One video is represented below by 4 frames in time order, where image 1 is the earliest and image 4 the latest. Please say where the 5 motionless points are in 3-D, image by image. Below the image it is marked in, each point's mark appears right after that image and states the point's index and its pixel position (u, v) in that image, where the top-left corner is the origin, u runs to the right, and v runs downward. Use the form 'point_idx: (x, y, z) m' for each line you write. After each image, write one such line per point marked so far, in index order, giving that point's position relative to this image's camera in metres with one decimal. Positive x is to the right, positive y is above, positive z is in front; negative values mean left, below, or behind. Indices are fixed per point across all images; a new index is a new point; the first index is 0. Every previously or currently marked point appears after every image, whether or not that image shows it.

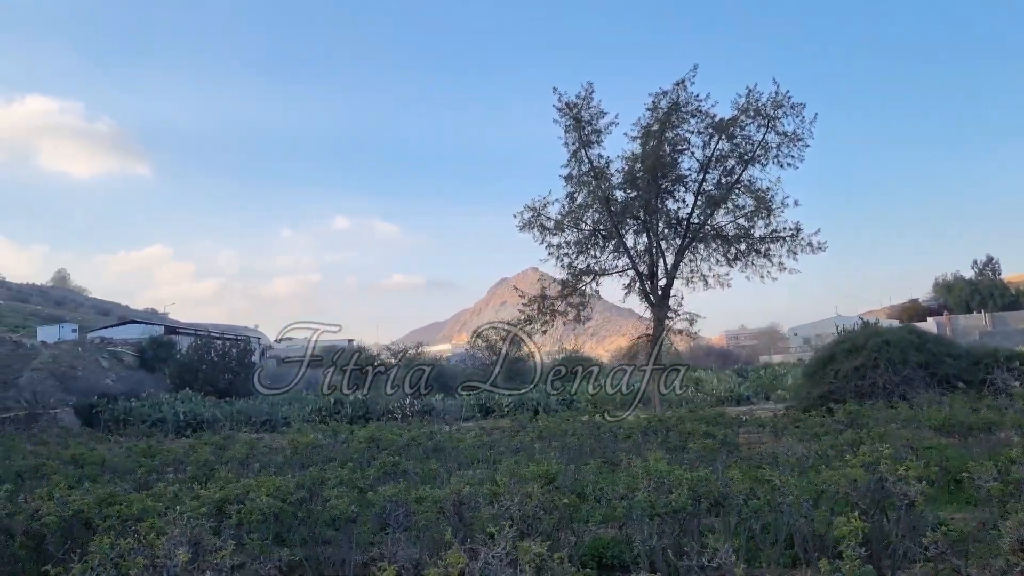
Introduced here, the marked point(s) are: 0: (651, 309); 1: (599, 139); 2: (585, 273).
0: (+2.6, -0.4, +13.7) m
1: (+1.6, +2.7, +13.5) m
2: (+1.3, +0.3, +13.3) m
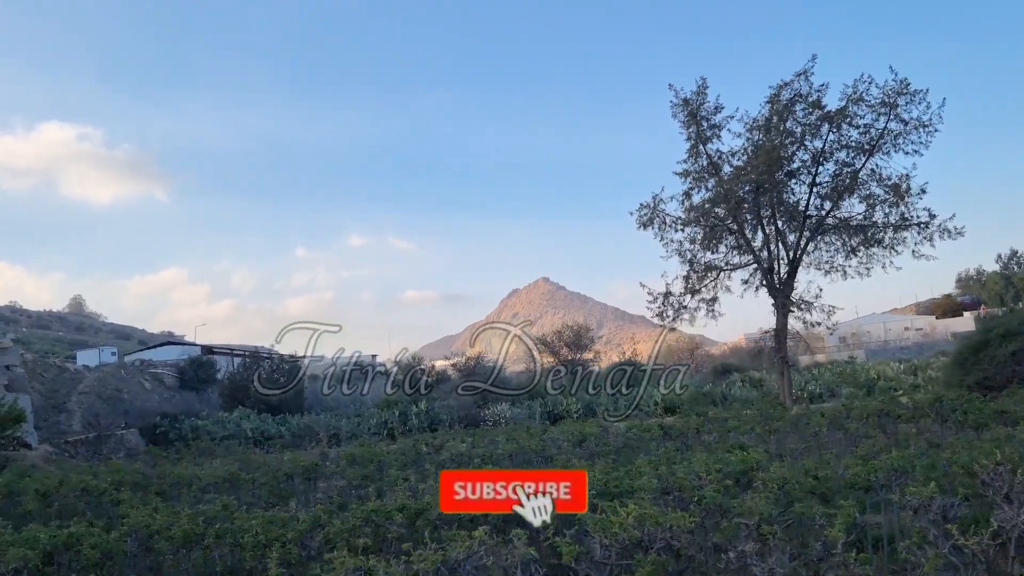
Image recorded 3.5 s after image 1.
0: (+4.9, -0.2, +13.6) m
1: (+3.7, +2.8, +13.5) m
2: (+3.5, +0.3, +13.2) m
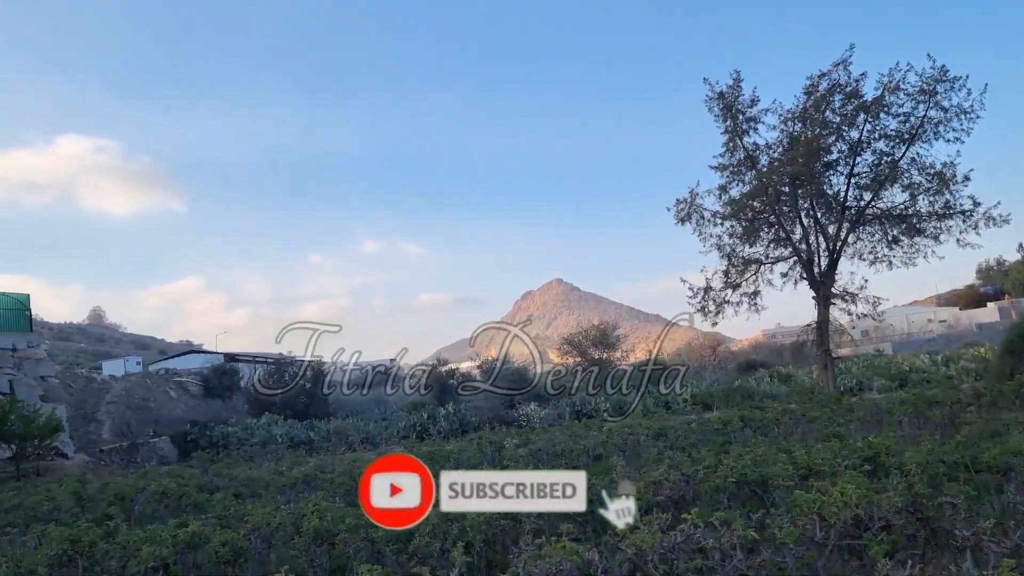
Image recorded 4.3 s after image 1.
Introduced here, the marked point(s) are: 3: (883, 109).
0: (+5.6, -0.1, +13.5) m
1: (+4.4, +2.9, +13.4) m
2: (+4.2, +0.4, +13.1) m
3: (+6.9, +3.3, +13.7) m
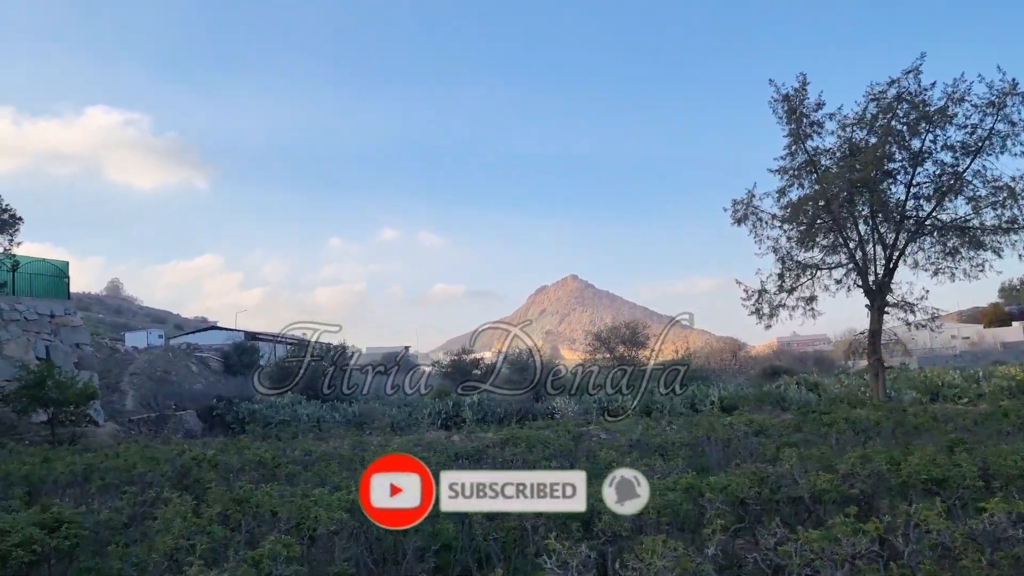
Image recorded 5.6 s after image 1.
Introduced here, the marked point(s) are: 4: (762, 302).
0: (+6.5, -0.3, +13.4) m
1: (+5.5, +2.8, +13.3) m
2: (+5.2, +0.4, +13.0) m
3: (+8.0, +3.1, +13.6) m
4: (+4.4, -0.2, +12.9) m
